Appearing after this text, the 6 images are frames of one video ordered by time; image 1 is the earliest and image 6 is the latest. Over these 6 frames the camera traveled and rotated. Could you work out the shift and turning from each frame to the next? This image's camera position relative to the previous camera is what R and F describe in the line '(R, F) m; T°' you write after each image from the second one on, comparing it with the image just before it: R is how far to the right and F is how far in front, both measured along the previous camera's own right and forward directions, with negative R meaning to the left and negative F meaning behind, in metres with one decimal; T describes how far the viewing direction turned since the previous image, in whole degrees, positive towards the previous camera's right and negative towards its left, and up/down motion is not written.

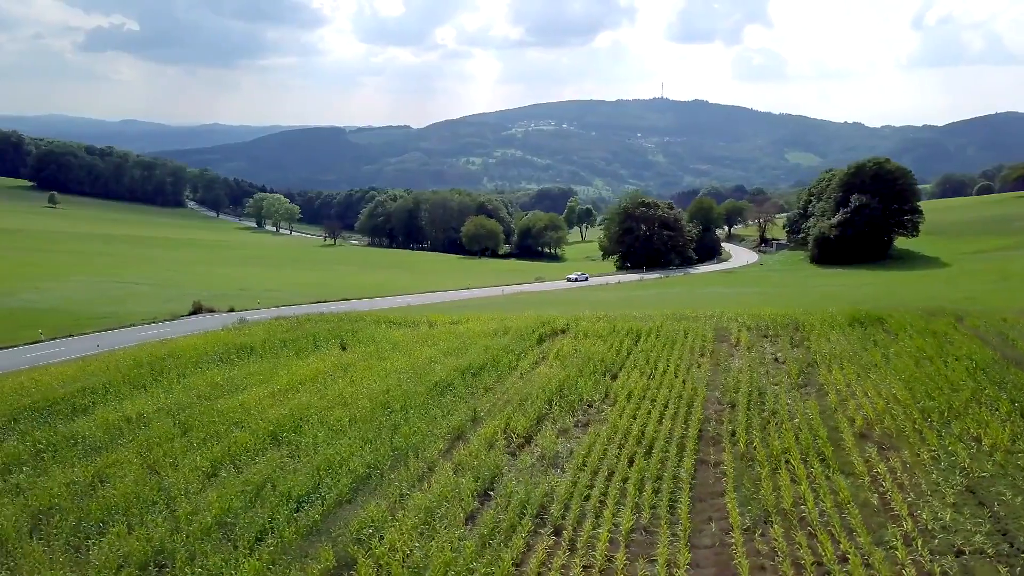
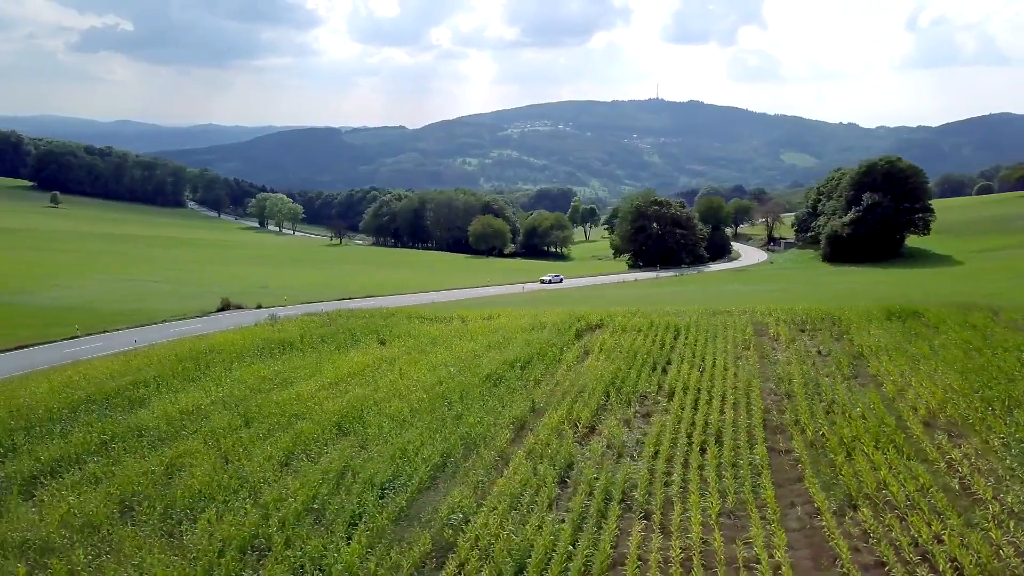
(-1.8, -0.2) m; 0°
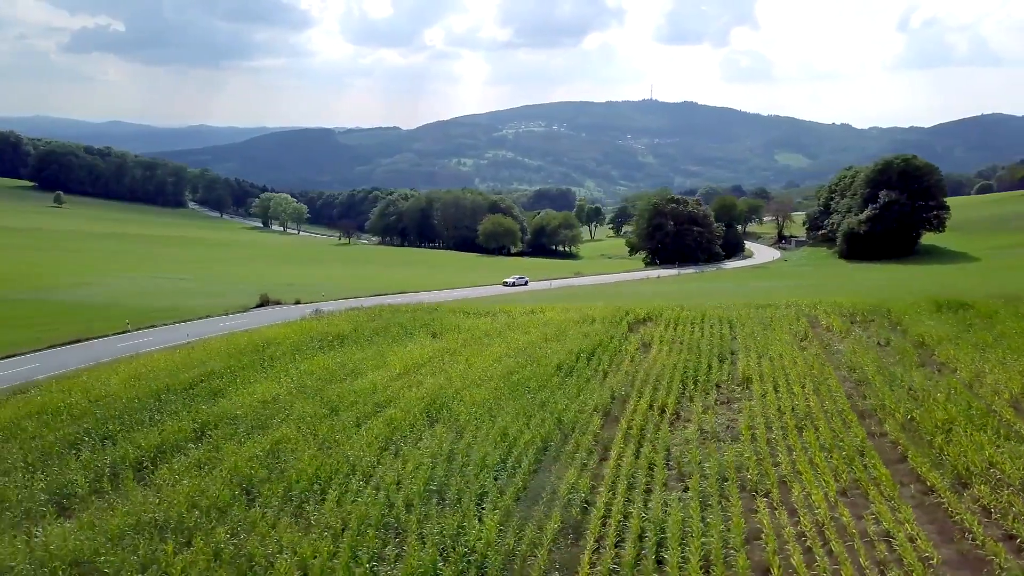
(-2.5, -0.4) m; 0°
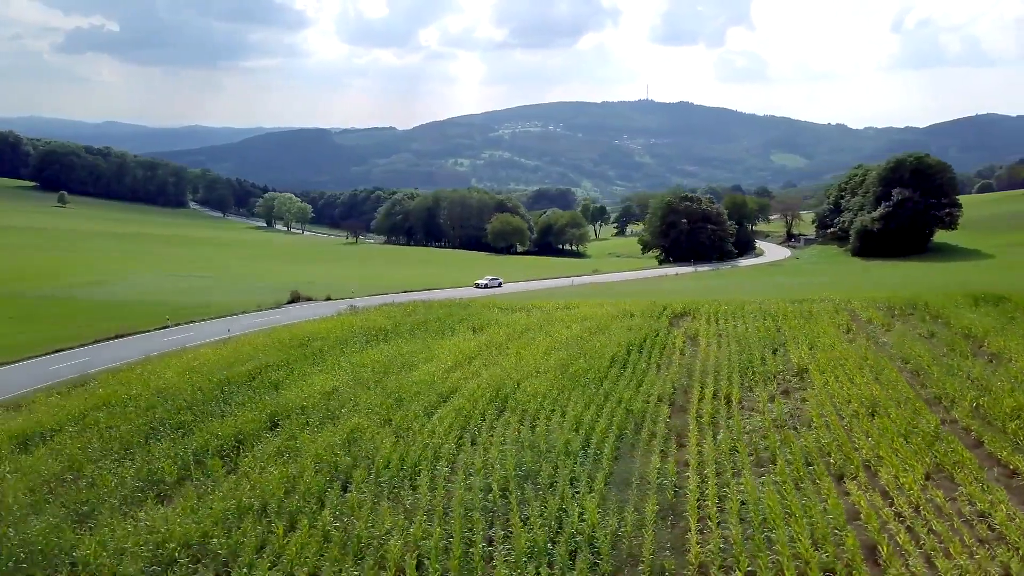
(-1.9, -0.3) m; 0°
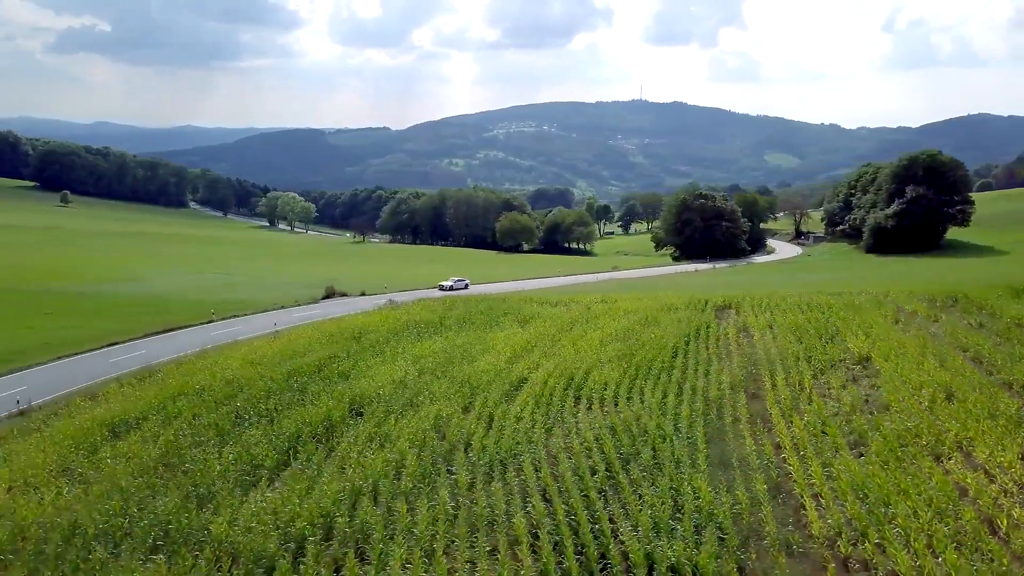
(-2.3, -0.4) m; 0°
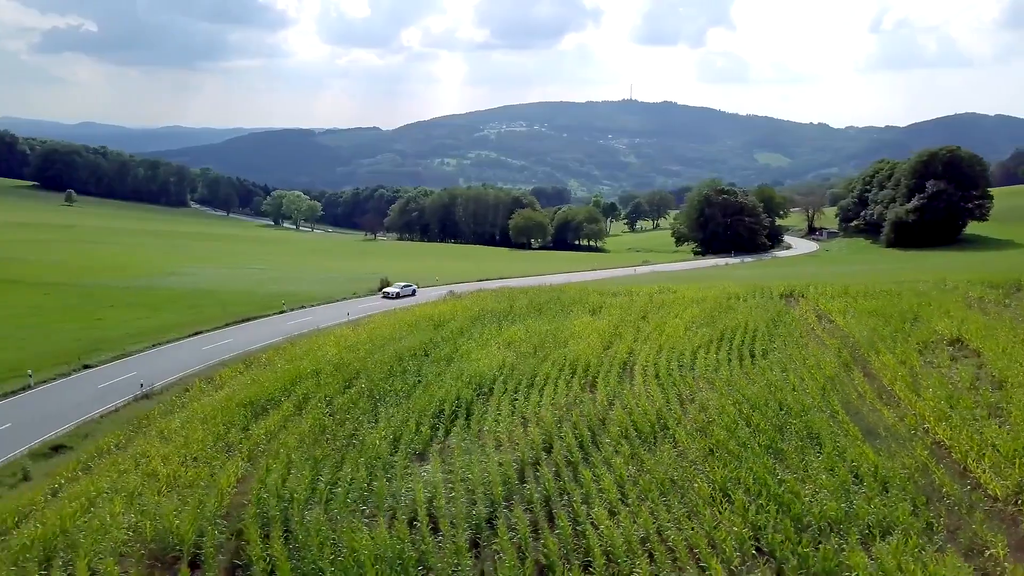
(-3.7, -0.6) m; +1°
